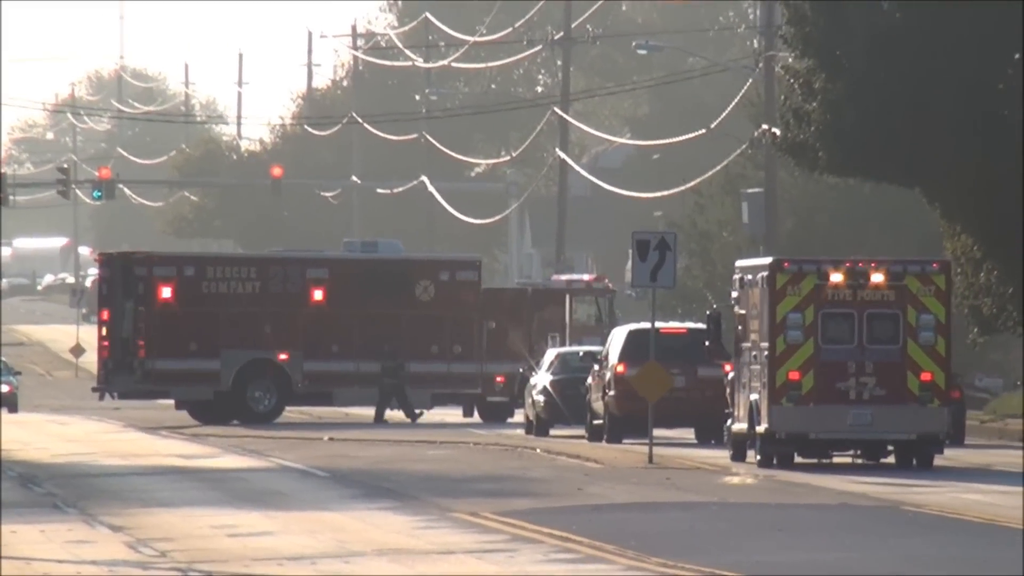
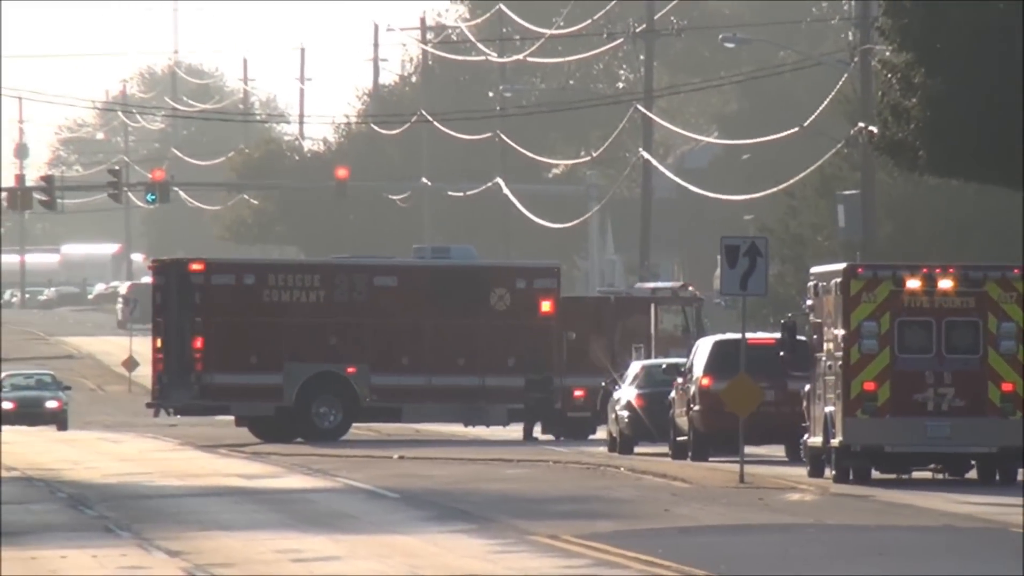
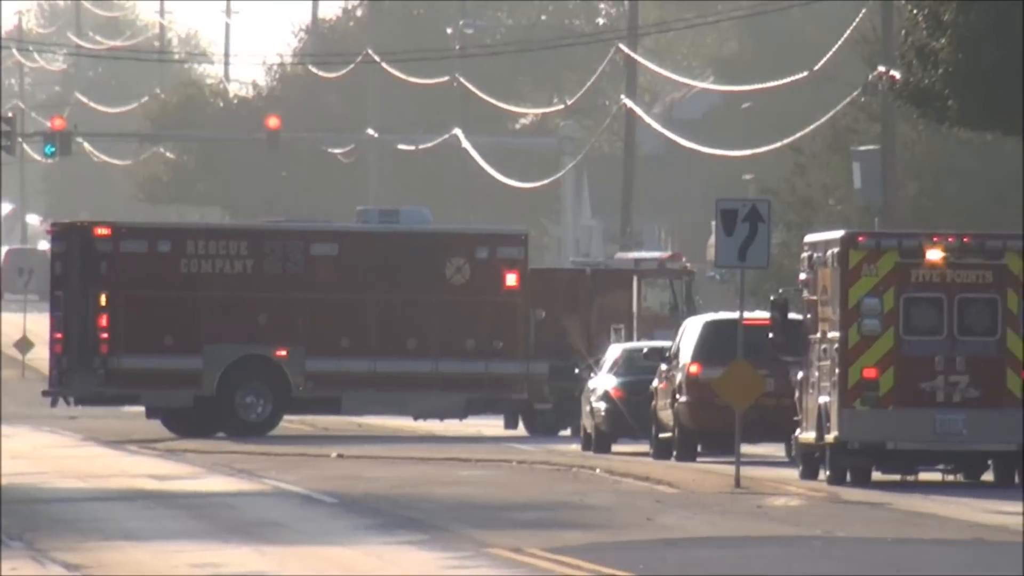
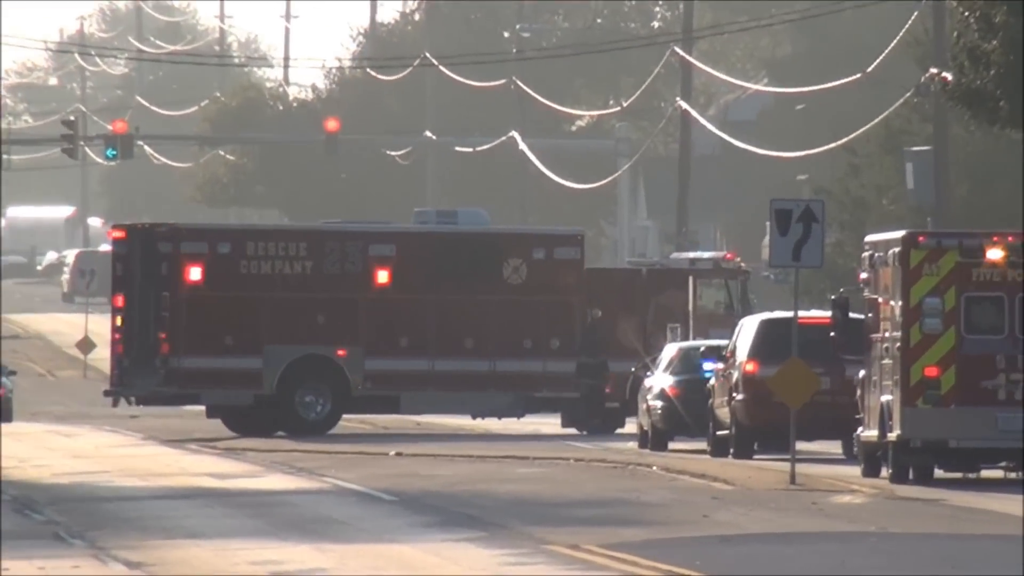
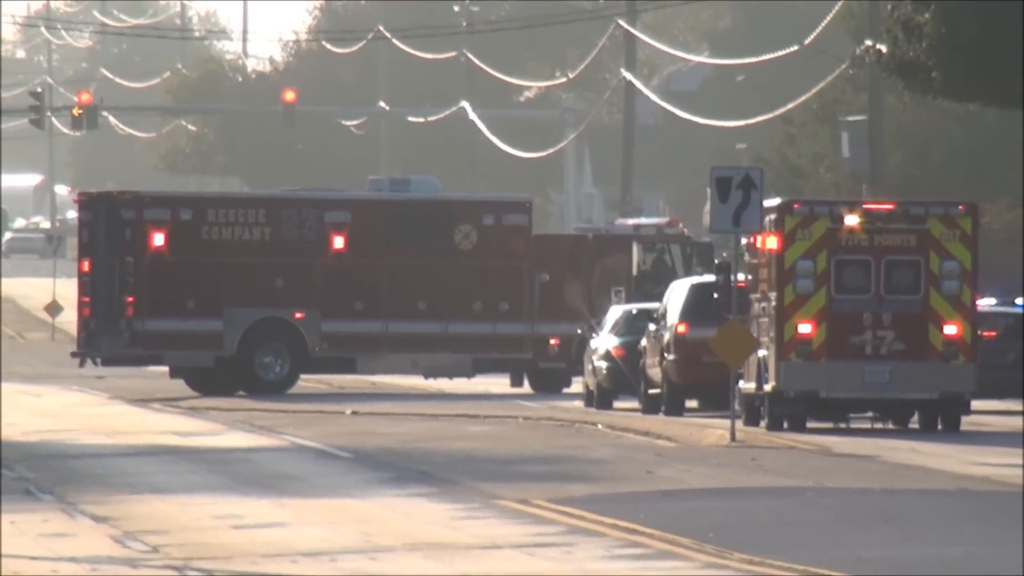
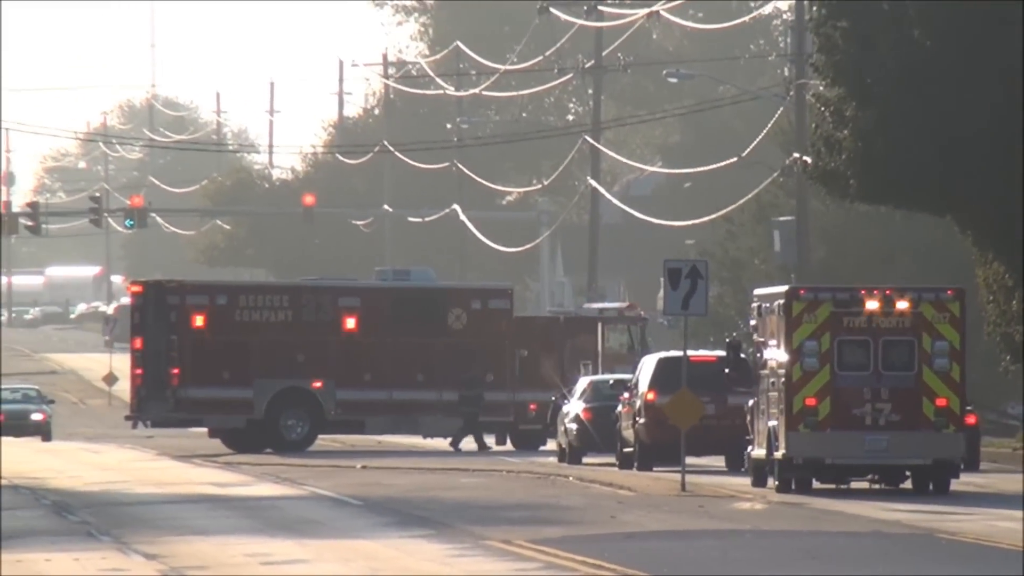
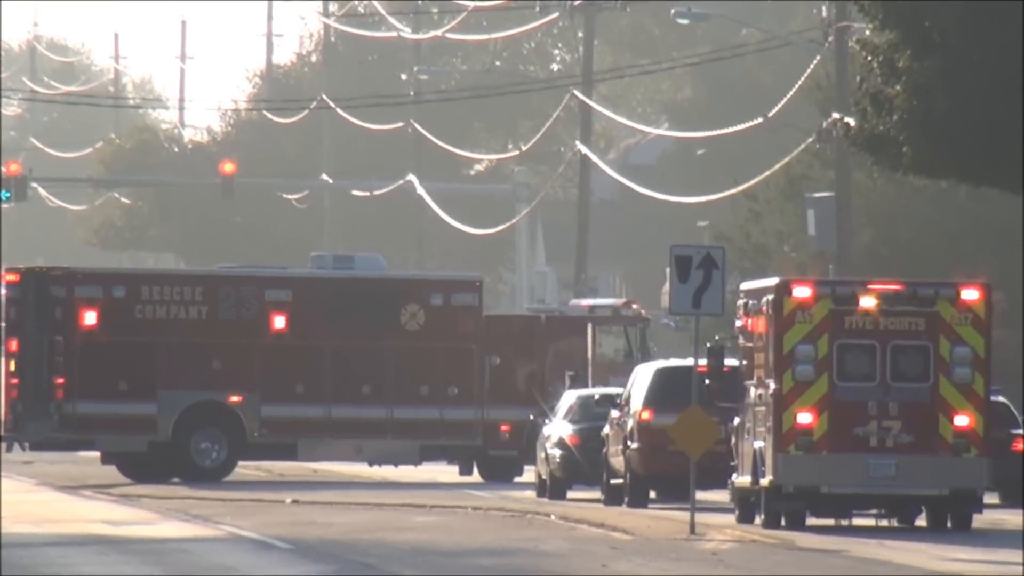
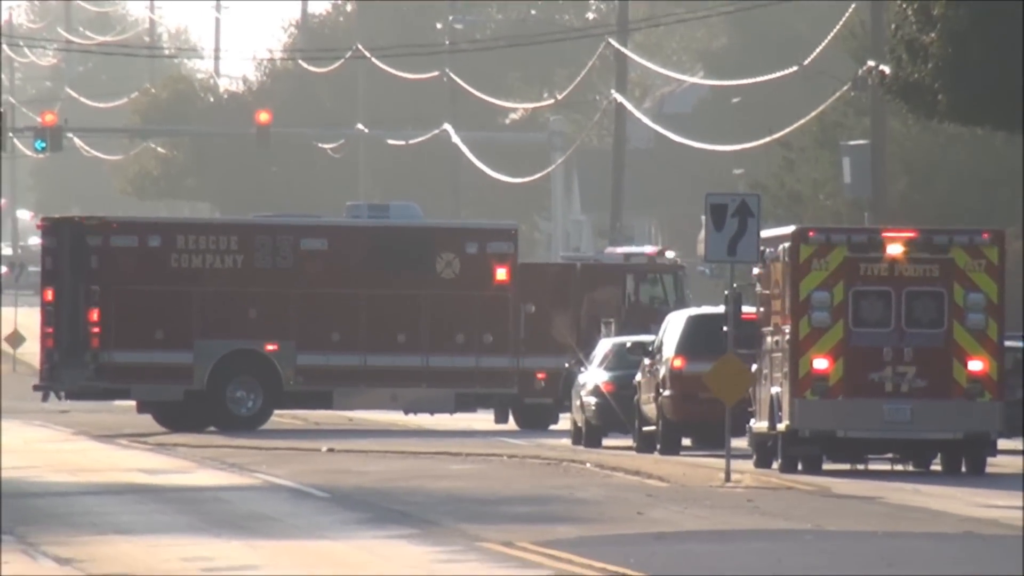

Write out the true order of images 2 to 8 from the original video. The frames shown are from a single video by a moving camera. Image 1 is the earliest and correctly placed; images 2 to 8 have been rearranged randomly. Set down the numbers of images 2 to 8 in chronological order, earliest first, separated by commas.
6, 2, 4, 3, 7, 8, 5
